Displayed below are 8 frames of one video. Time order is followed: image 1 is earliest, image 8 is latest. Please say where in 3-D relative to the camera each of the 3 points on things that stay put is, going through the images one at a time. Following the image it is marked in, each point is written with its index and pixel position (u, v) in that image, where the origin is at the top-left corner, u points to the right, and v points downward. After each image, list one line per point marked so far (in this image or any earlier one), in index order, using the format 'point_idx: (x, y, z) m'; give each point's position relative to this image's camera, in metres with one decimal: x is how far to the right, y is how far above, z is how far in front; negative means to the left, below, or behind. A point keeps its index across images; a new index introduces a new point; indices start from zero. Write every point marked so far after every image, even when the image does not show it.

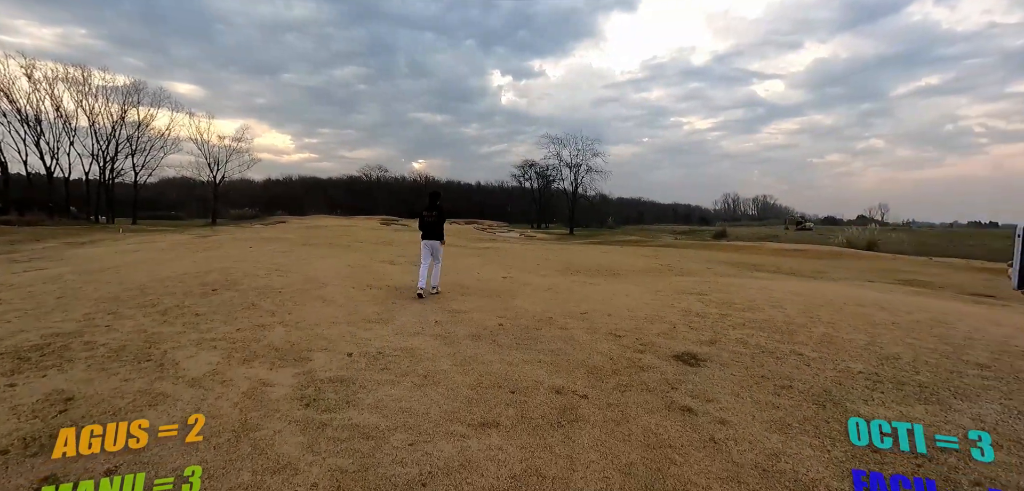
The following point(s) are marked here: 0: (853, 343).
0: (+4.2, -1.2, +5.6) m
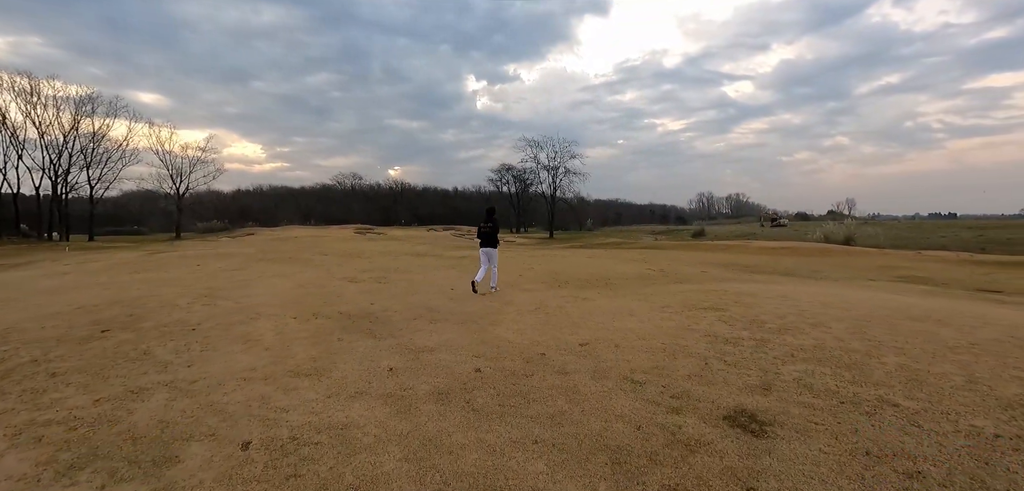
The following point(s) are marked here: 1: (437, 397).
0: (+4.0, -1.3, +4.2) m
1: (-0.6, -1.3, +3.9) m
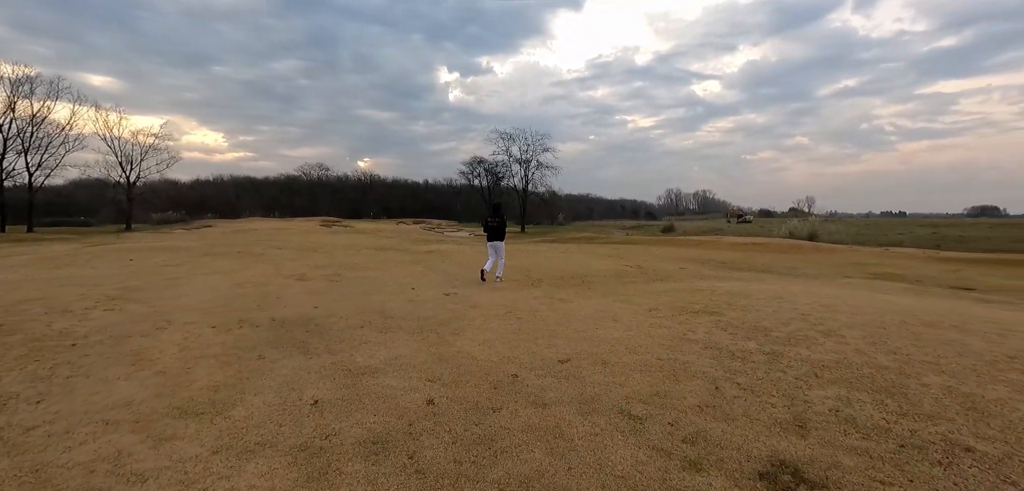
0: (+3.8, -1.2, +3.4) m
1: (-0.9, -1.3, +2.8) m
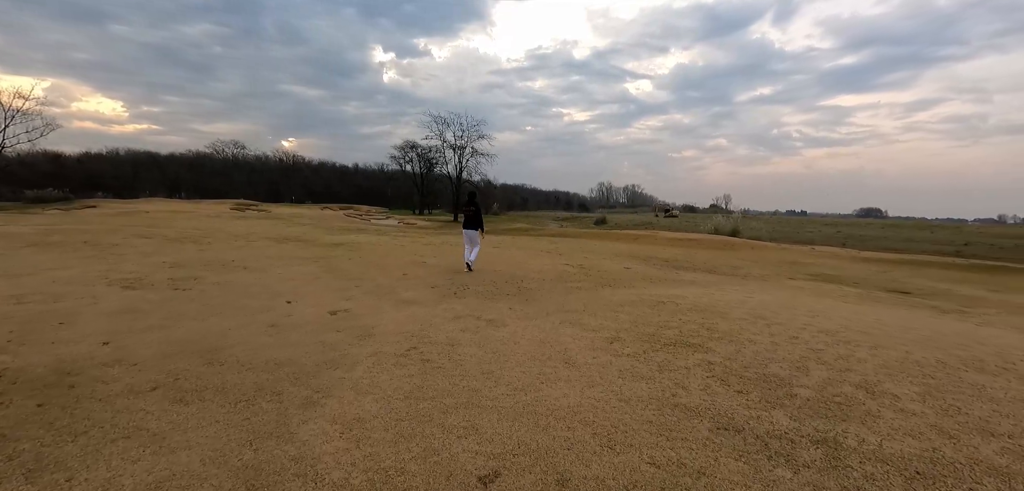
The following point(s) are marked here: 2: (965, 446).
0: (+3.2, -1.4, +1.8) m
1: (-1.3, -1.4, +0.6) m
2: (+2.9, -1.3, +2.9) m
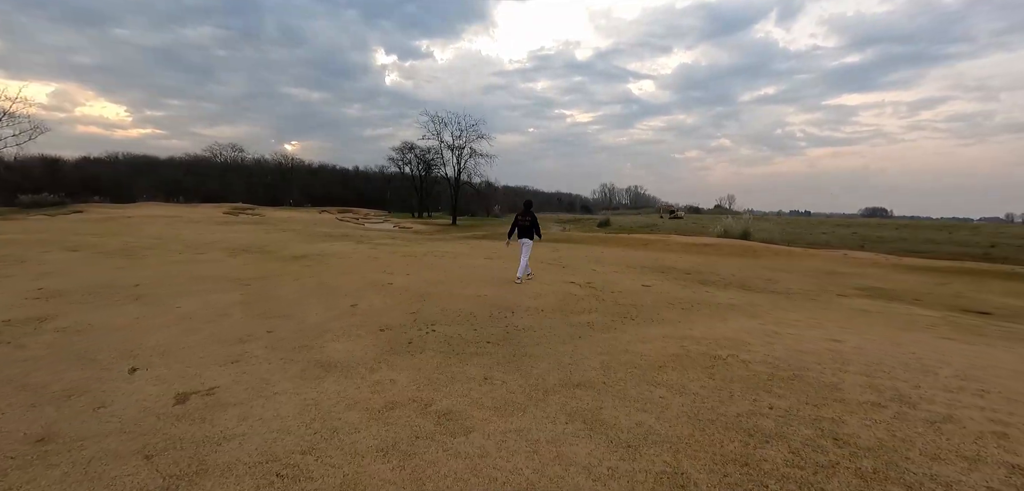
0: (+3.0, -1.7, -0.8) m
1: (-1.5, -1.7, -2.0) m
2: (+2.6, -1.6, +0.3) m
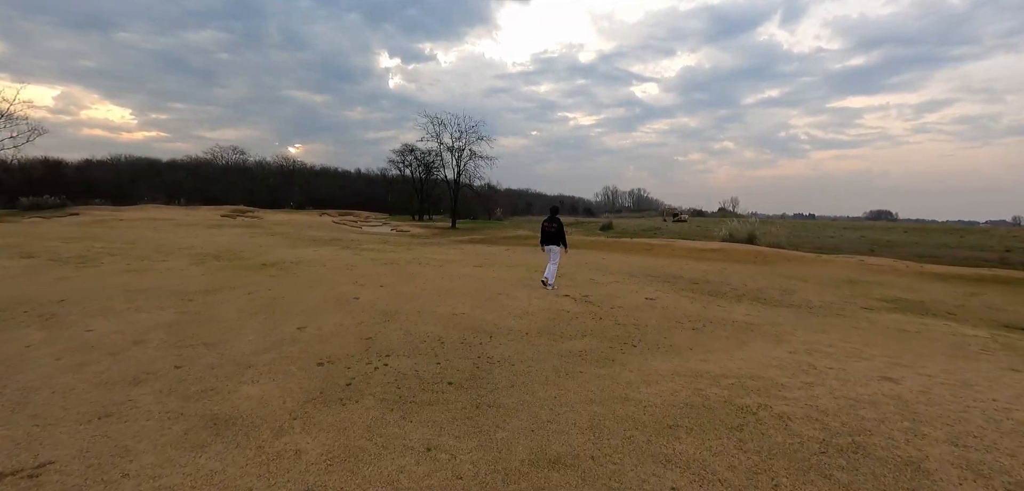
0: (+2.6, -1.8, -2.0) m
1: (-1.9, -1.8, -3.2) m
2: (+2.3, -1.7, -0.9) m
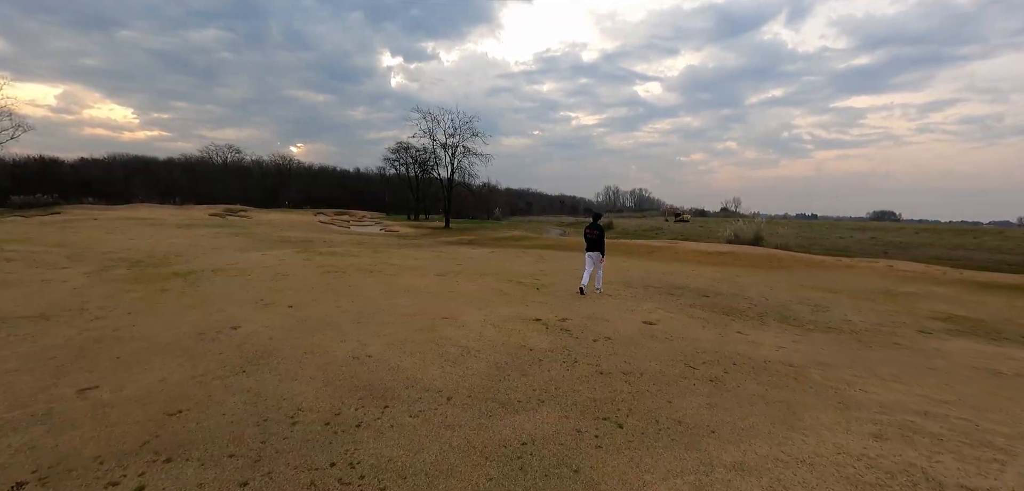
0: (+1.9, -1.9, -4.4) m
1: (-2.7, -1.9, -5.5) m
2: (+1.5, -1.8, -3.2) m
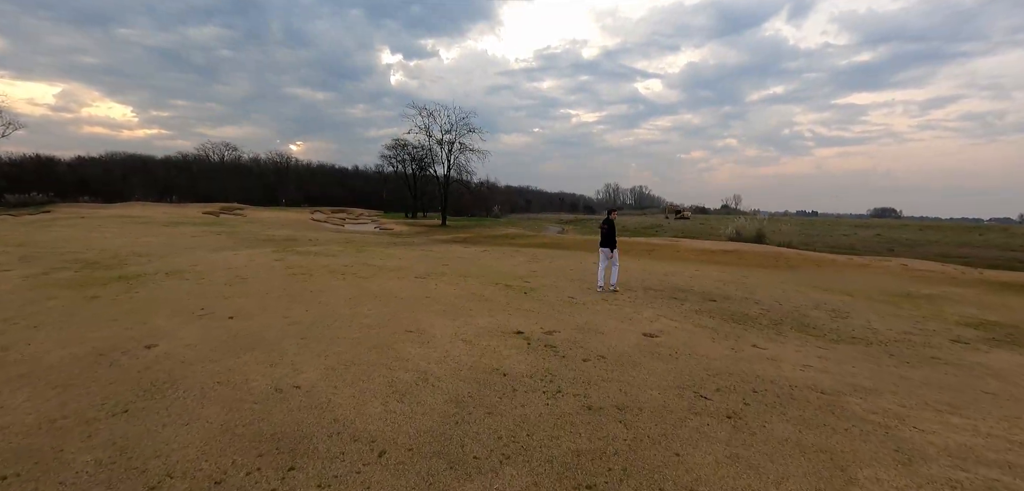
0: (+1.6, -2.0, -5.3) m
1: (-3.0, -1.9, -6.5) m
2: (+1.2, -1.8, -4.2) m
